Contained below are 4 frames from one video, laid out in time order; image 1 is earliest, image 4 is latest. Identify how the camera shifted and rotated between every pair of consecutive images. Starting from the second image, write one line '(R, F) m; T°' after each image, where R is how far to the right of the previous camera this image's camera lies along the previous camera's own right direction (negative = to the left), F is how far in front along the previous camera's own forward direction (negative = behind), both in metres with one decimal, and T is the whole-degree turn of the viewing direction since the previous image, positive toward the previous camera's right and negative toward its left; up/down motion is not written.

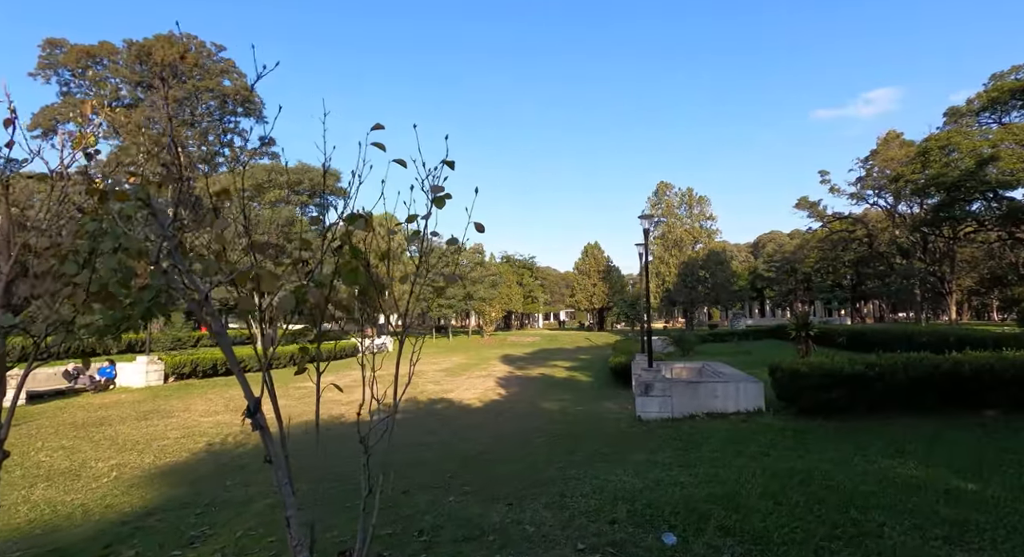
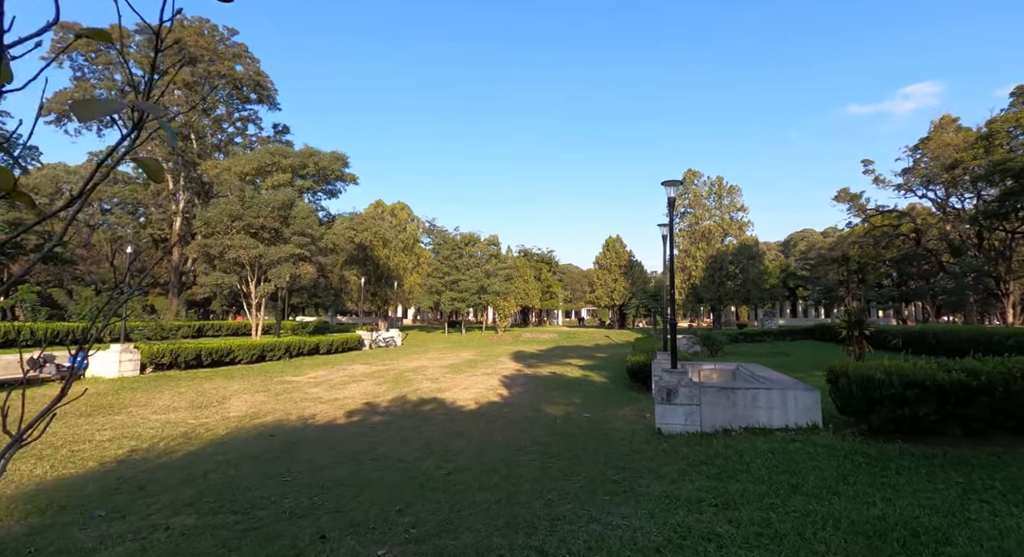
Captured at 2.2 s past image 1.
(+0.4, +1.5) m; -3°
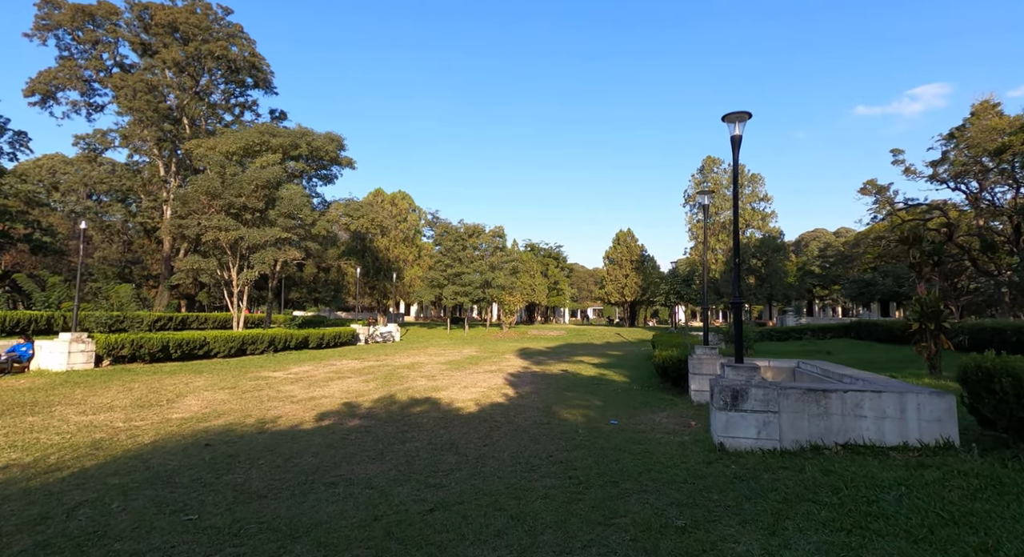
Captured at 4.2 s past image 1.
(-0.1, +1.6) m; -1°
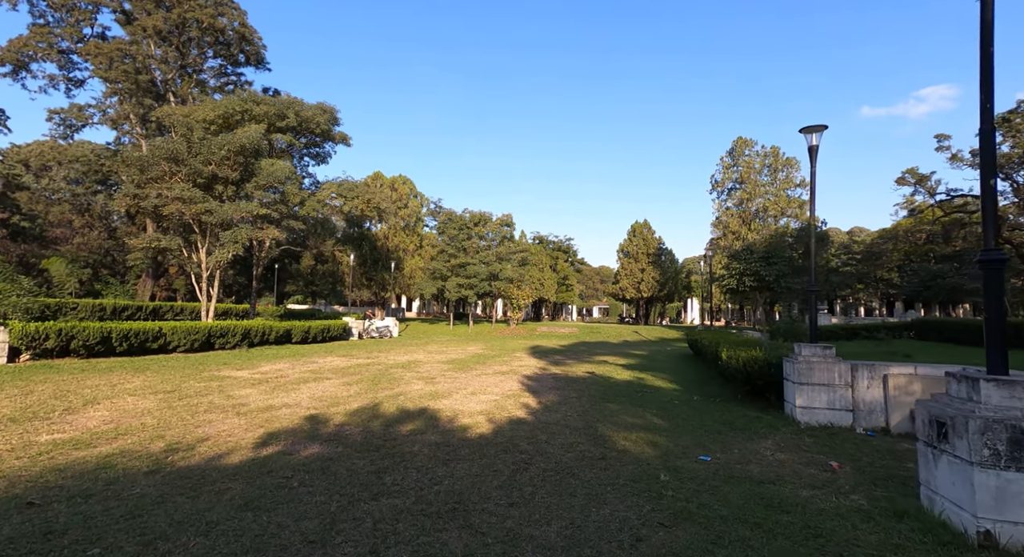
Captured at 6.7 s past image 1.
(-0.3, +2.3) m; 0°
